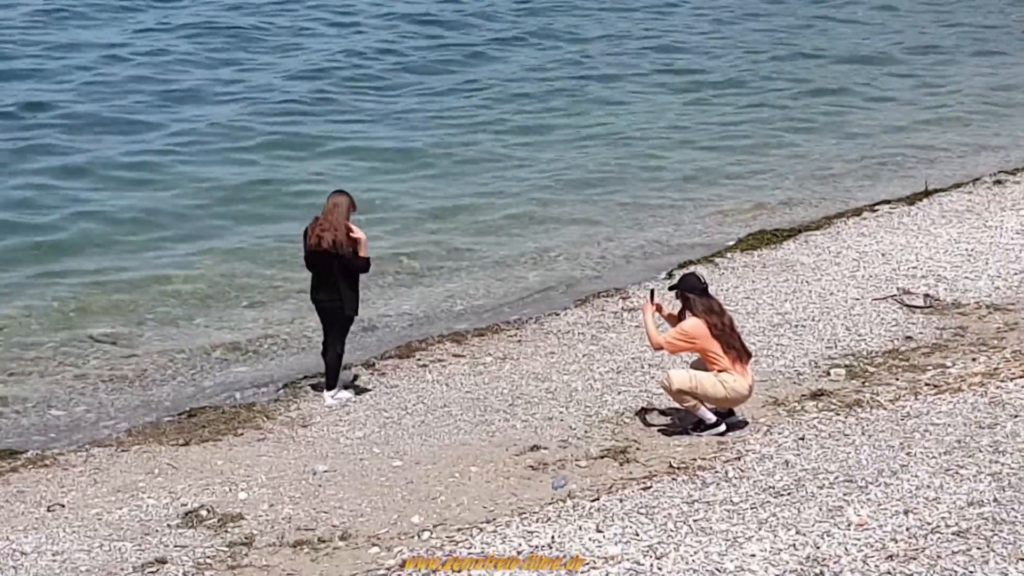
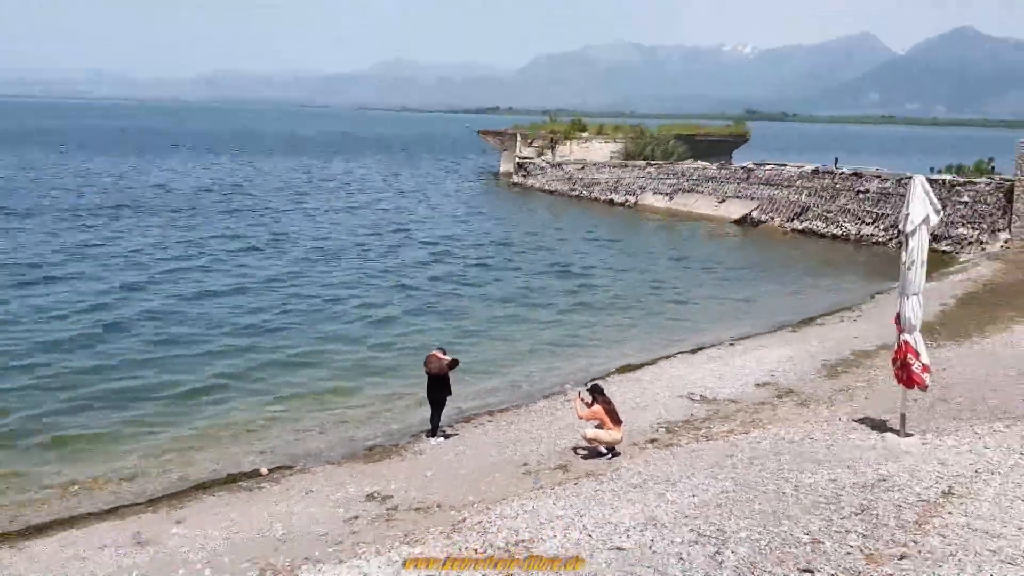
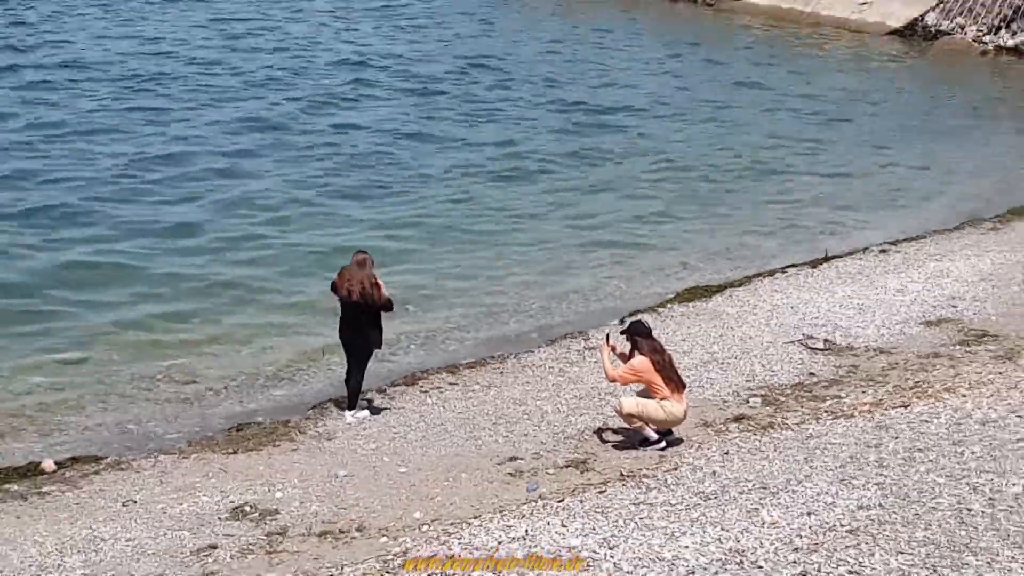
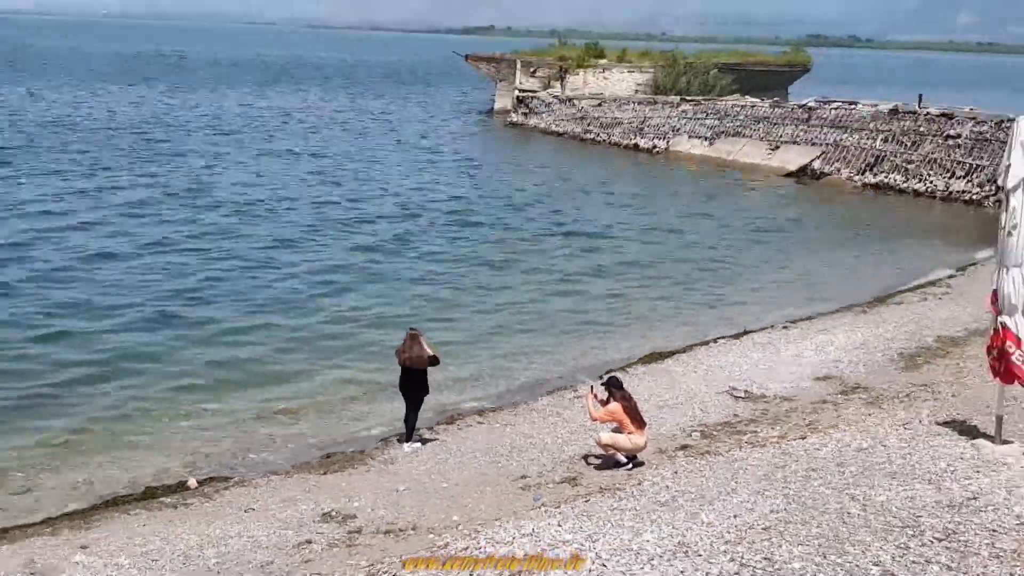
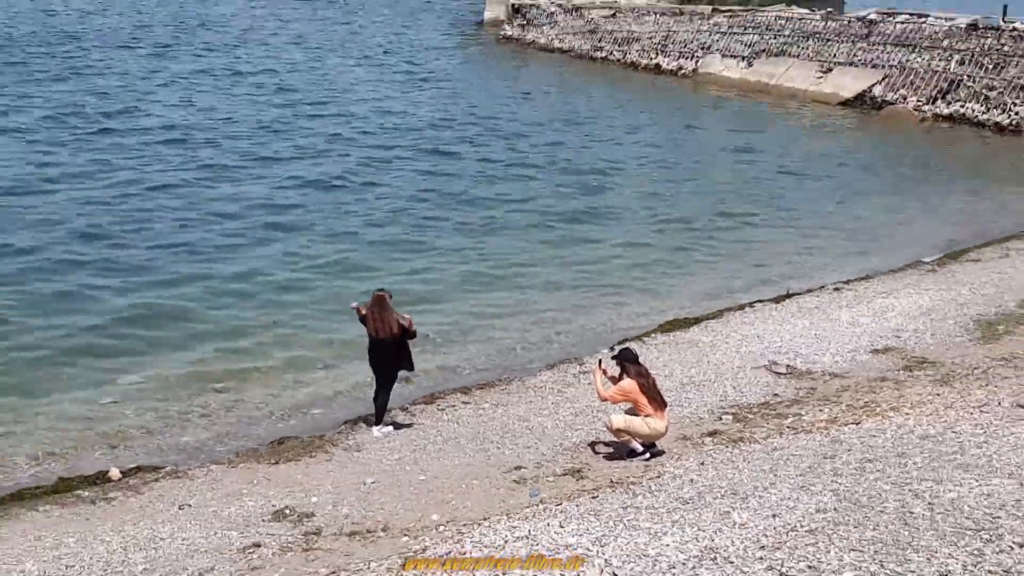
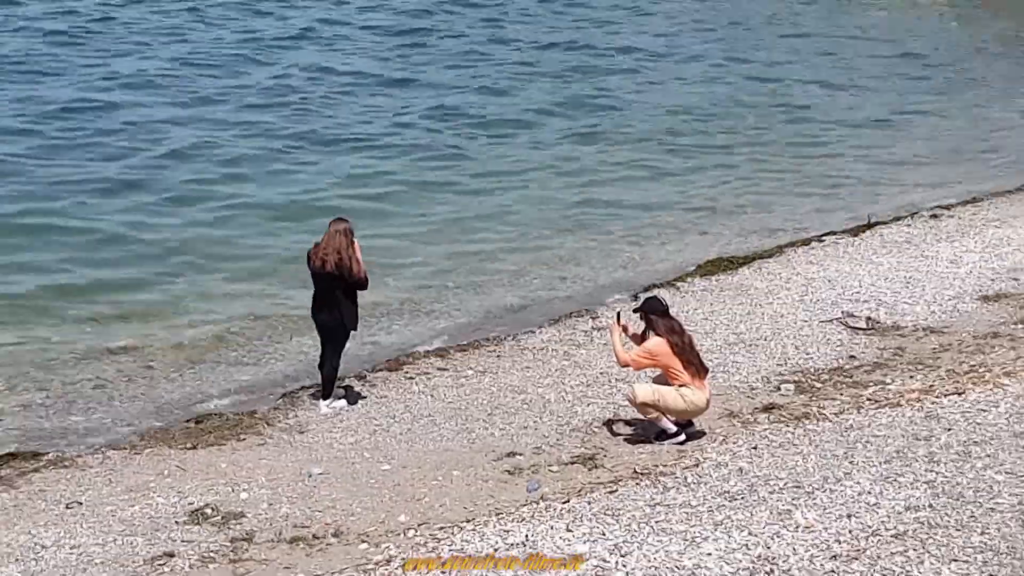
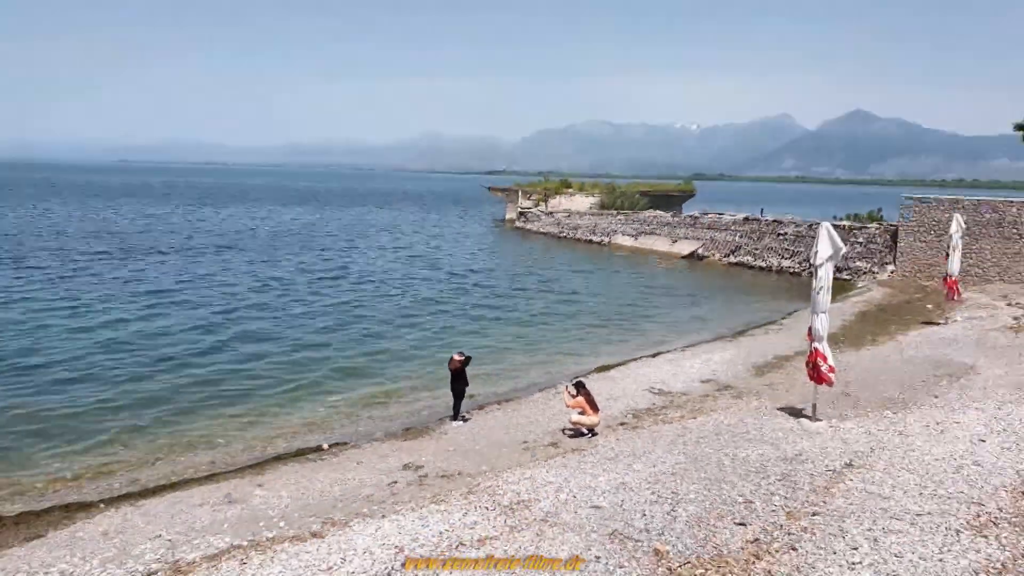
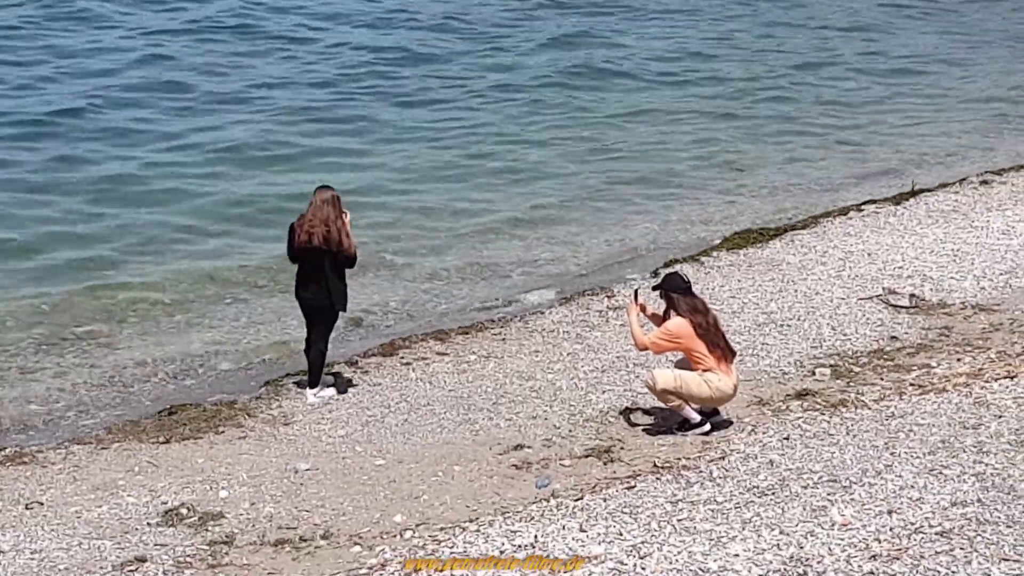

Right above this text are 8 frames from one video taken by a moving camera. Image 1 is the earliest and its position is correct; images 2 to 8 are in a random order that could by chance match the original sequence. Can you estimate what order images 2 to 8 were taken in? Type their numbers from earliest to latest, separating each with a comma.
8, 6, 3, 5, 4, 2, 7
